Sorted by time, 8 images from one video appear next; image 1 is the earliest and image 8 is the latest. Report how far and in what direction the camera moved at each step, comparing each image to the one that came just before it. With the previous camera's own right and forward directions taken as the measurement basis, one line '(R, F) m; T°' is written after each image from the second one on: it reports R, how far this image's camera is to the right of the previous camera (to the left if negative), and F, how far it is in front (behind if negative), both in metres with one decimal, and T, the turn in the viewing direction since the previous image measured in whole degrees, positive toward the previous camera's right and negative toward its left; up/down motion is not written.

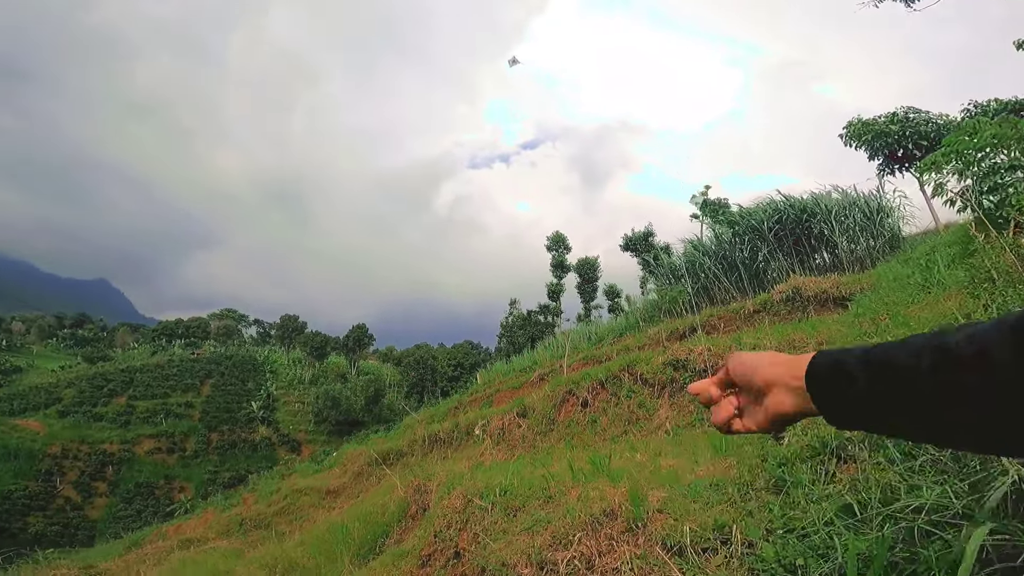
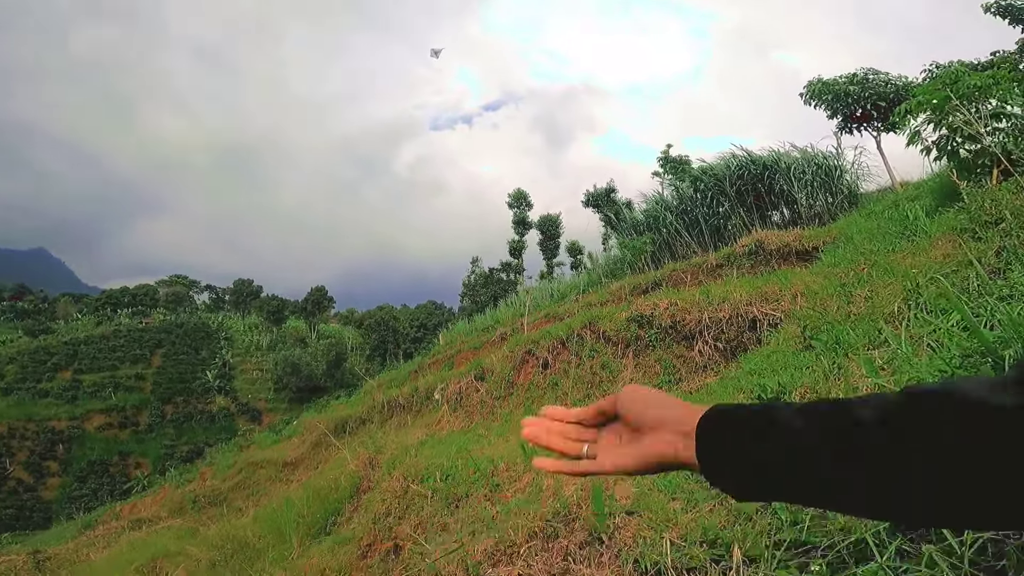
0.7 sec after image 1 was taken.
(+0.1, +0.5) m; +4°
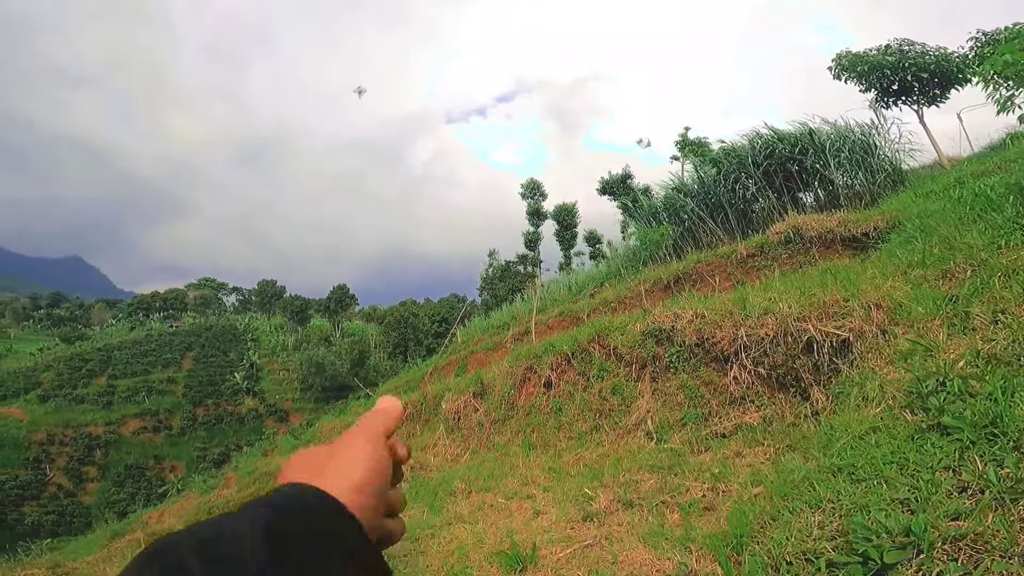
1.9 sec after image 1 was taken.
(+0.3, +0.8) m; -2°
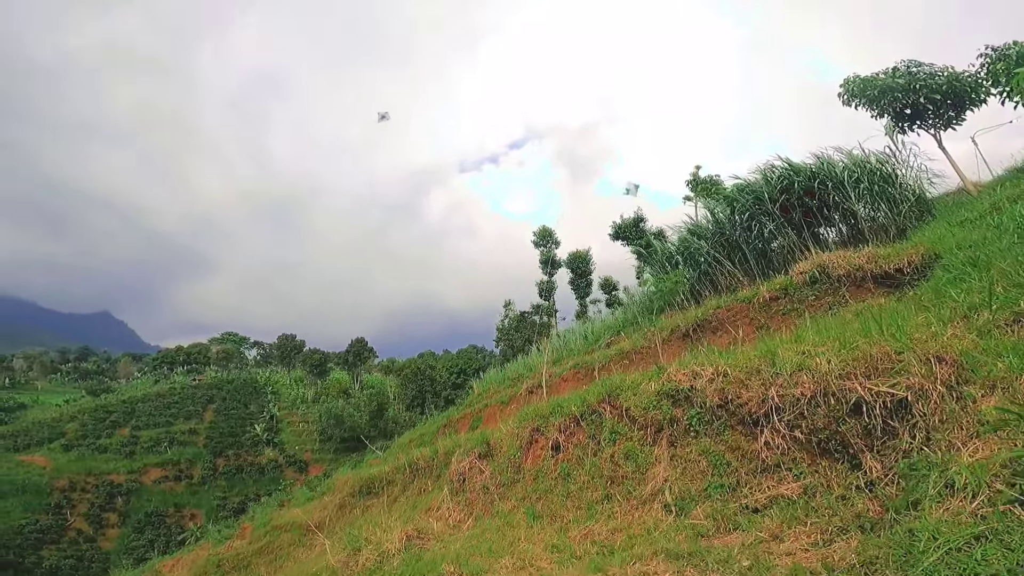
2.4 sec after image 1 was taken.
(+0.1, +0.4) m; -2°
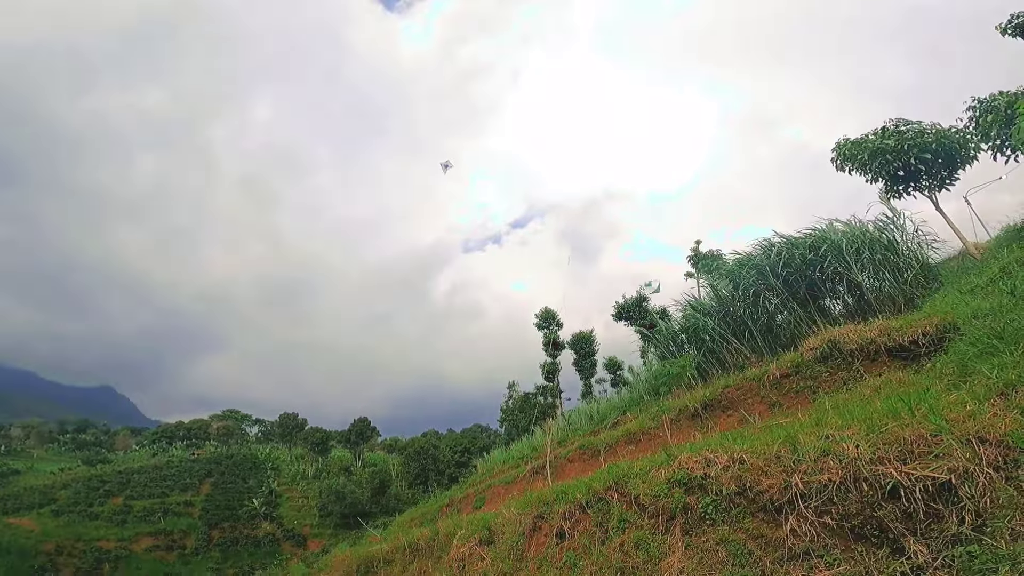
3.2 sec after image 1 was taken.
(0.0, +0.1) m; 0°
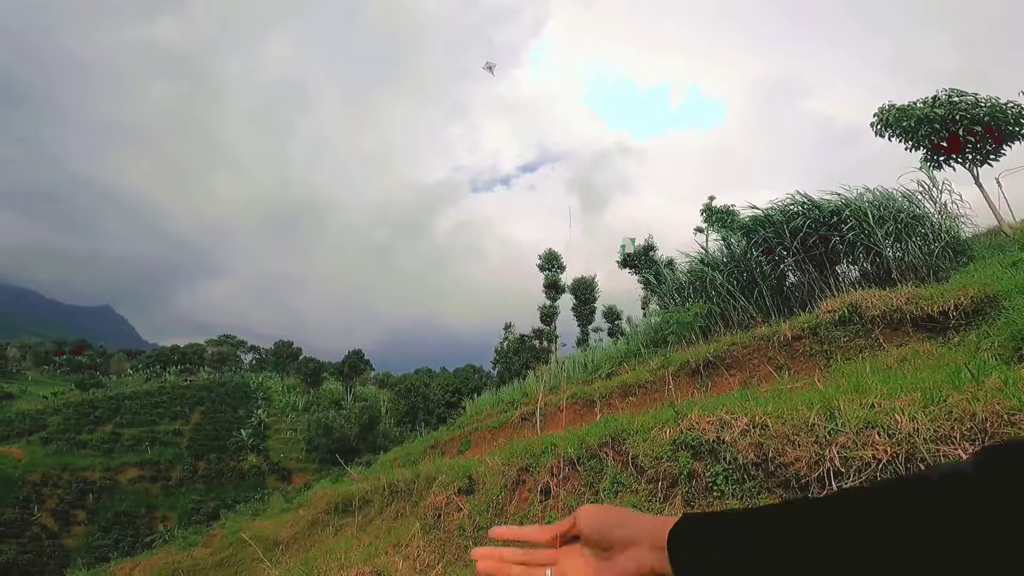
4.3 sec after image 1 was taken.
(0.0, +0.5) m; 0°
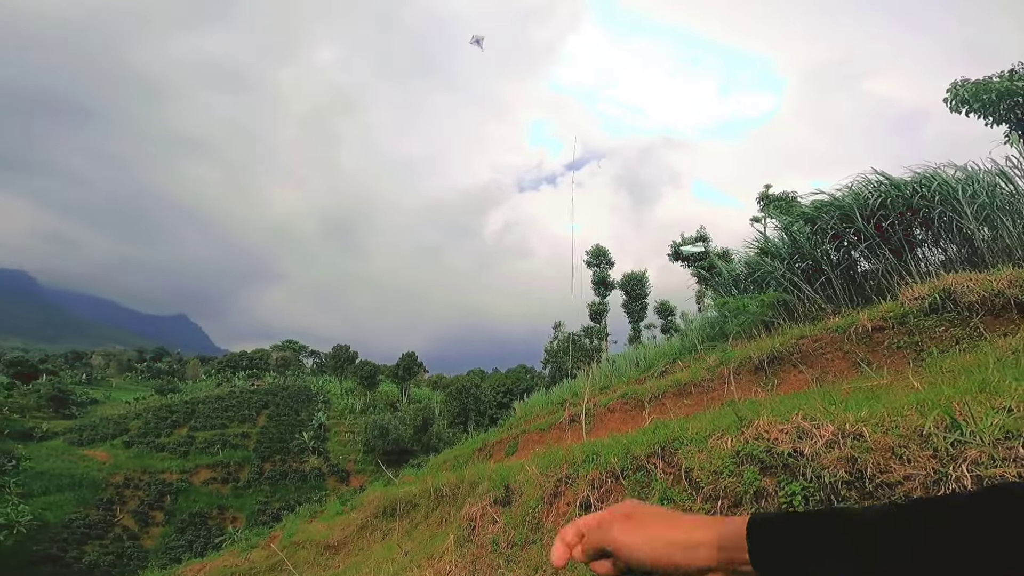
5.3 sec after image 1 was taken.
(+0.1, +0.4) m; -5°
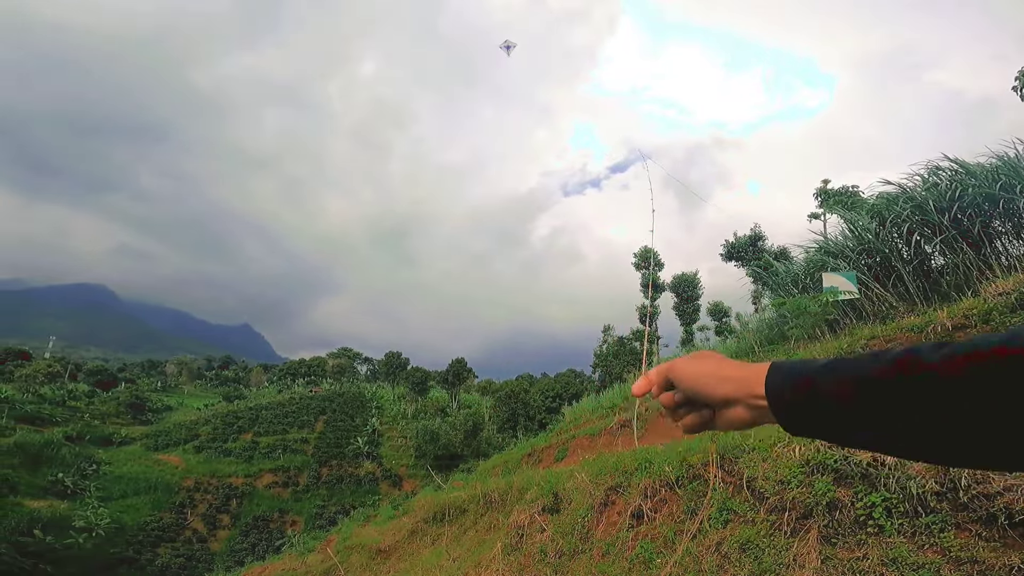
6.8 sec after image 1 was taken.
(0.0, +0.1) m; -5°
